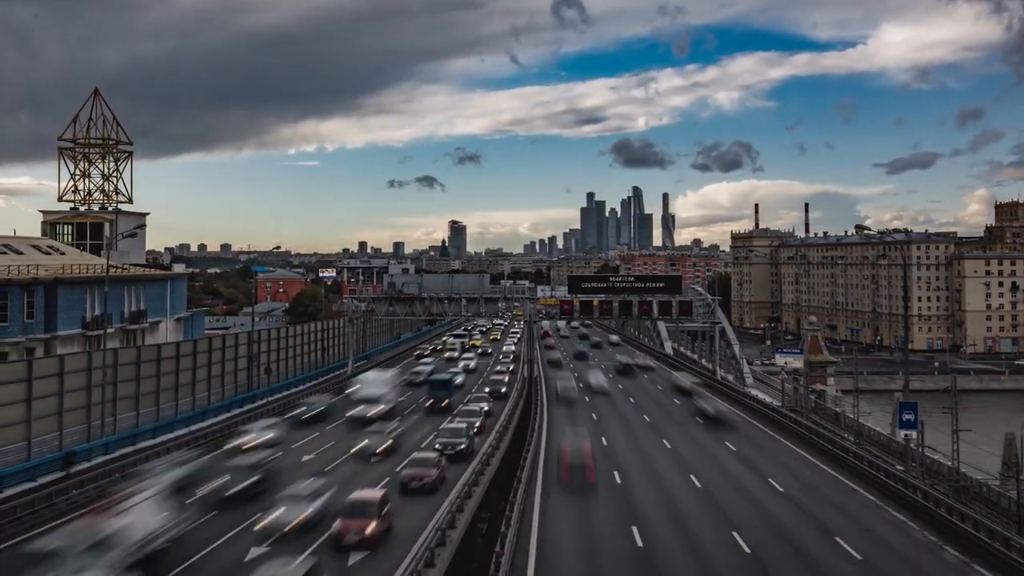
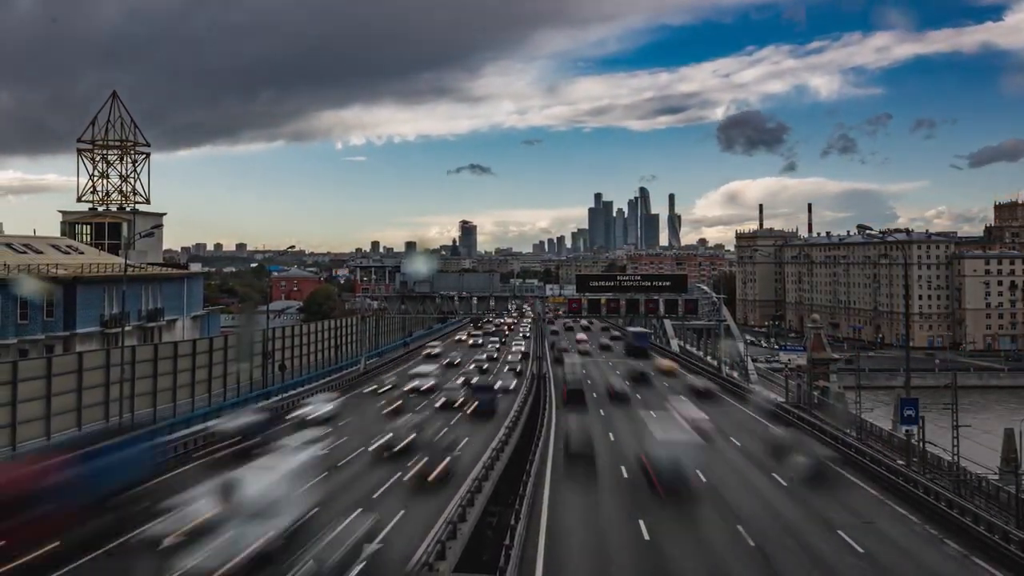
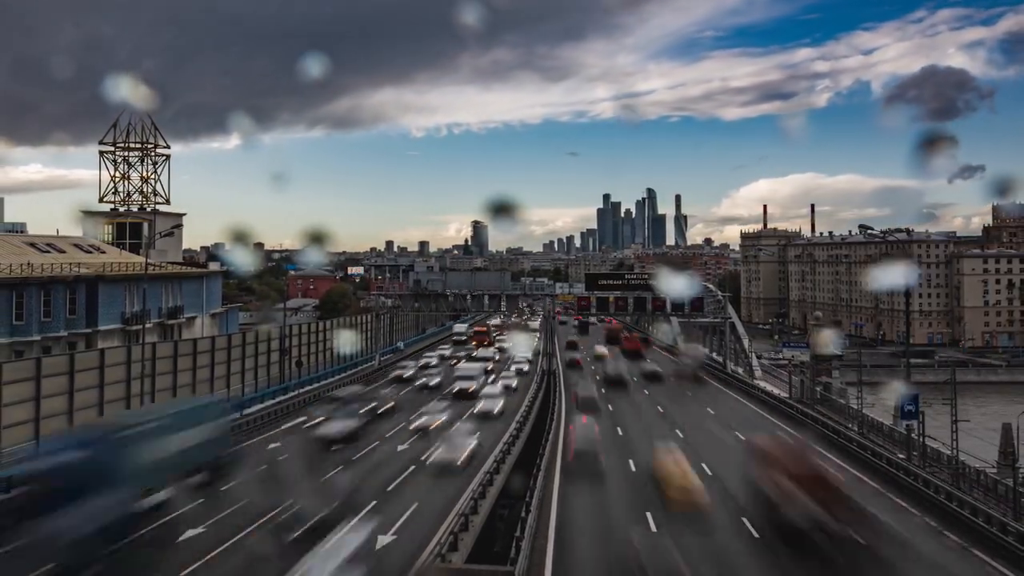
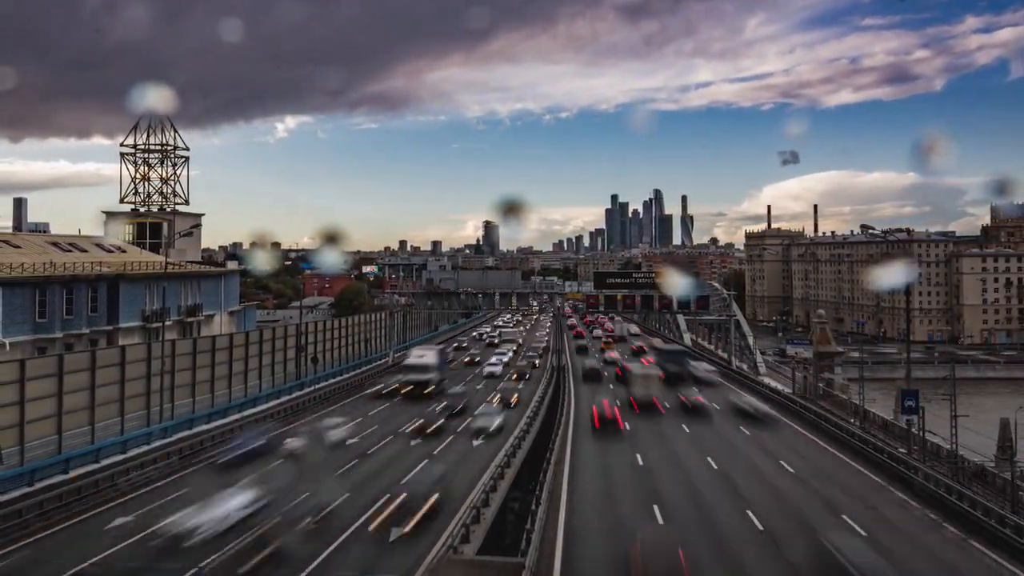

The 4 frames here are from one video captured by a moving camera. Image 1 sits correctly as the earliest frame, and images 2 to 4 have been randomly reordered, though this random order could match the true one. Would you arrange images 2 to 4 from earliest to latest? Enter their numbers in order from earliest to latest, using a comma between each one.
2, 3, 4
